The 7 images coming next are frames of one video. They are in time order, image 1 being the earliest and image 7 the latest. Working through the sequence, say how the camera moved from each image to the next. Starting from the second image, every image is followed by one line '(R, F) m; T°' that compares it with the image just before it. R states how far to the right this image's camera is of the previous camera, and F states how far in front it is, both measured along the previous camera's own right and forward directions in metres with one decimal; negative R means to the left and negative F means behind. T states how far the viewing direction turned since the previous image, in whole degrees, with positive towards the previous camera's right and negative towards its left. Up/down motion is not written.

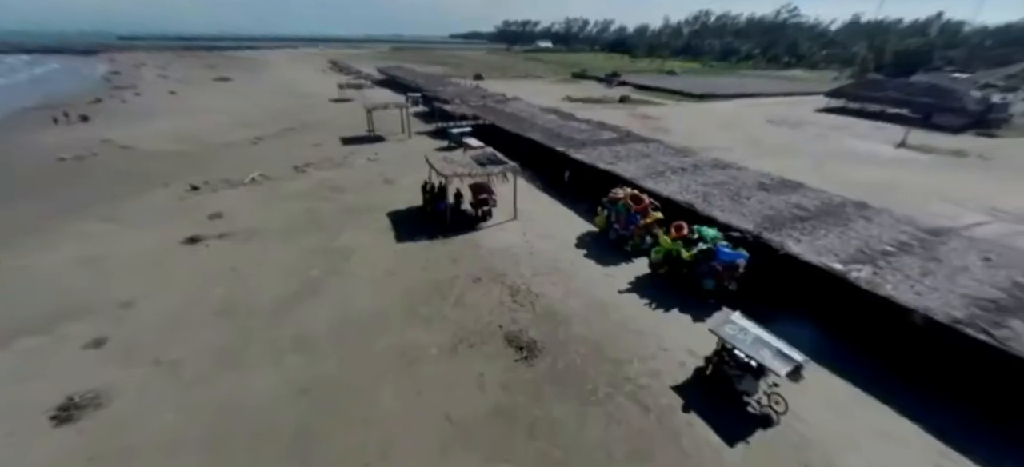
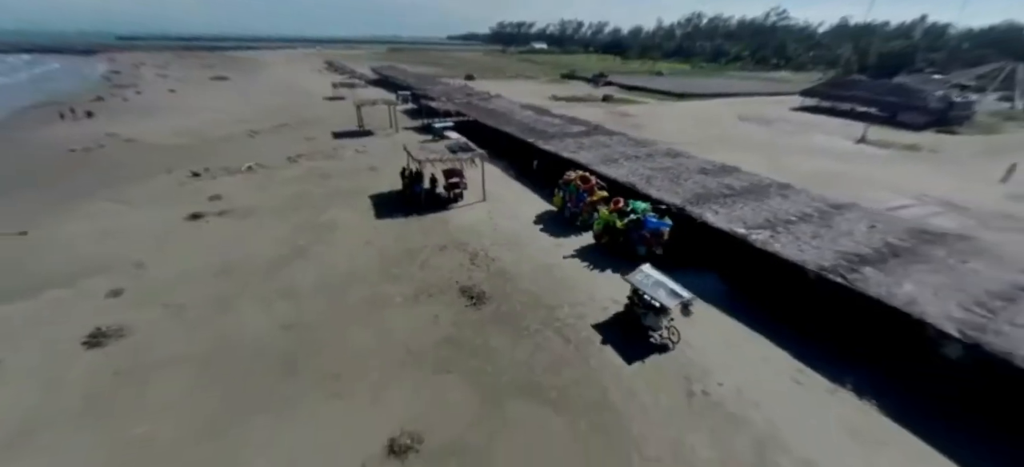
(+1.2, -1.6) m; 0°
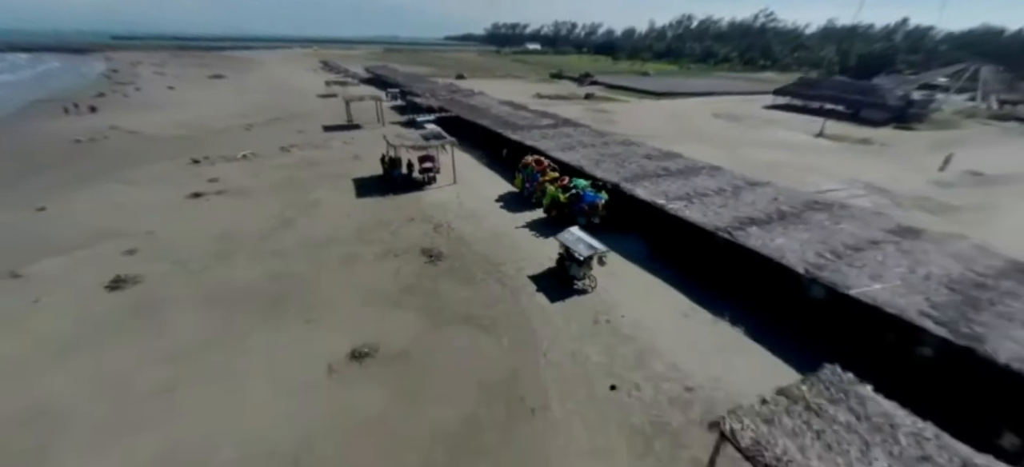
(+1.4, -1.9) m; 0°
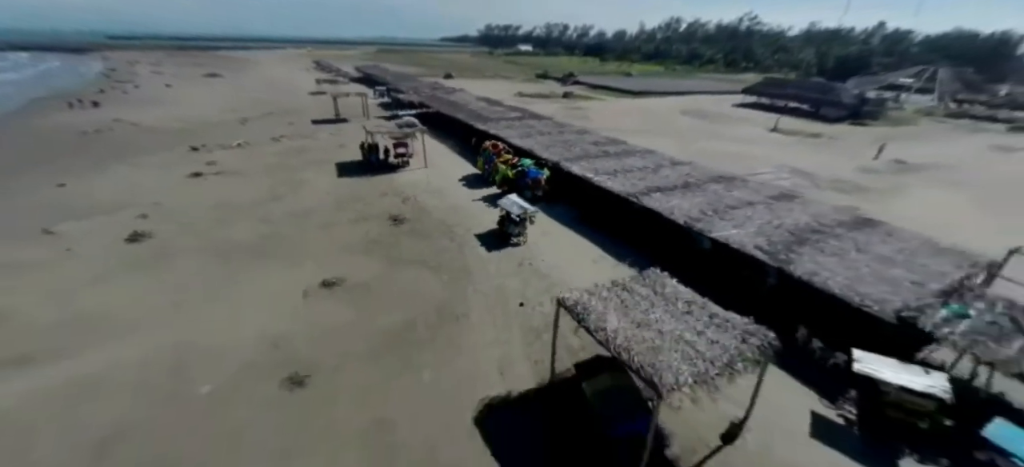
(+1.7, -2.4) m; +1°
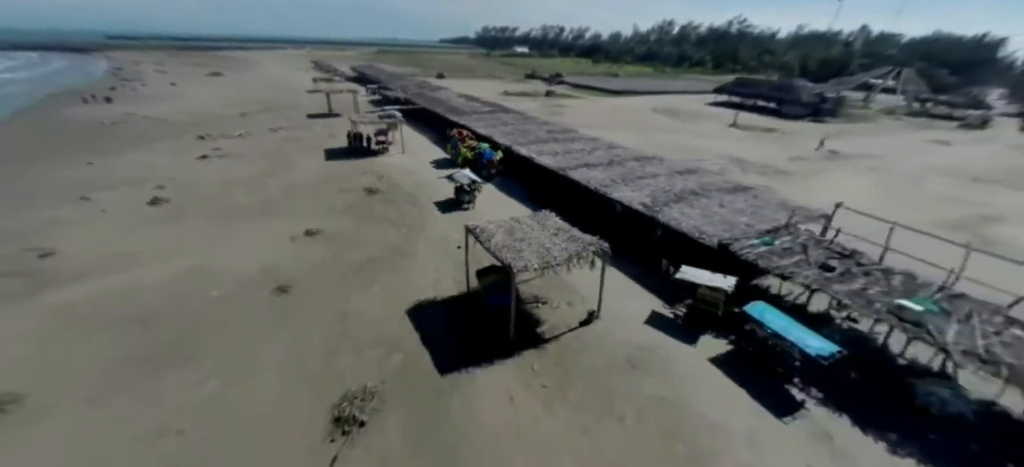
(+2.1, -3.0) m; 0°
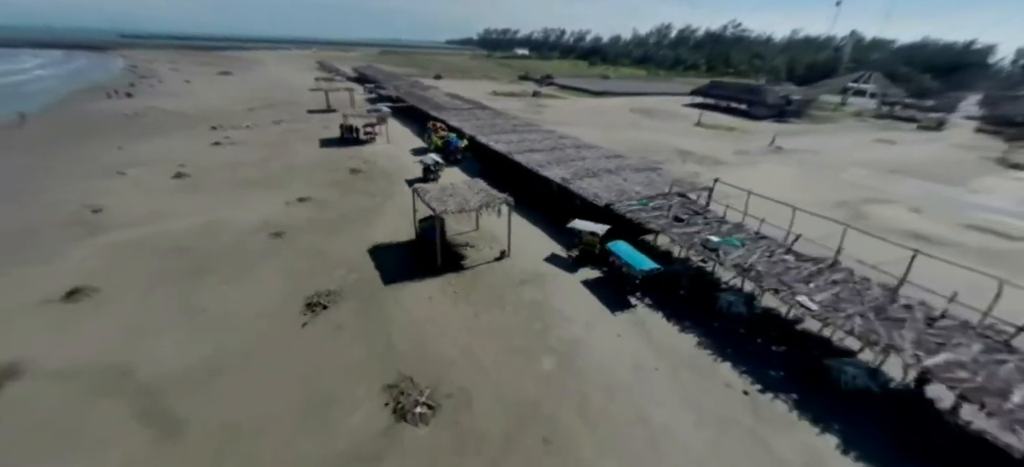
(+2.6, -3.5) m; -1°
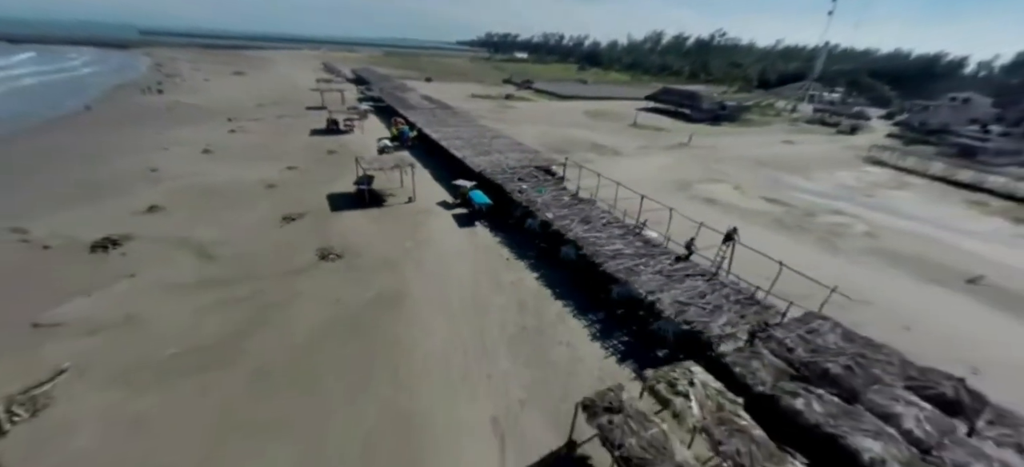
(+6.1, -7.9) m; -1°
